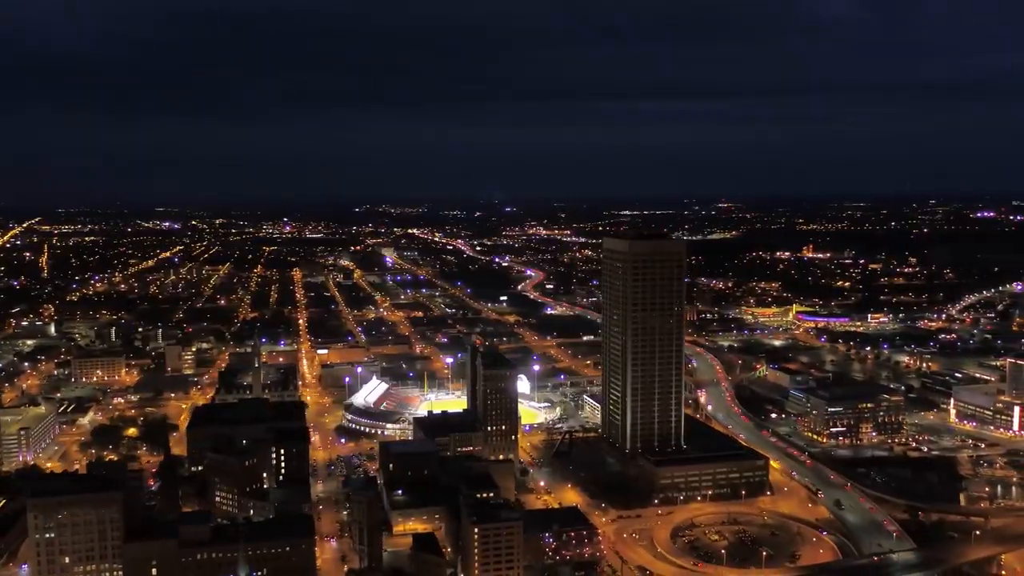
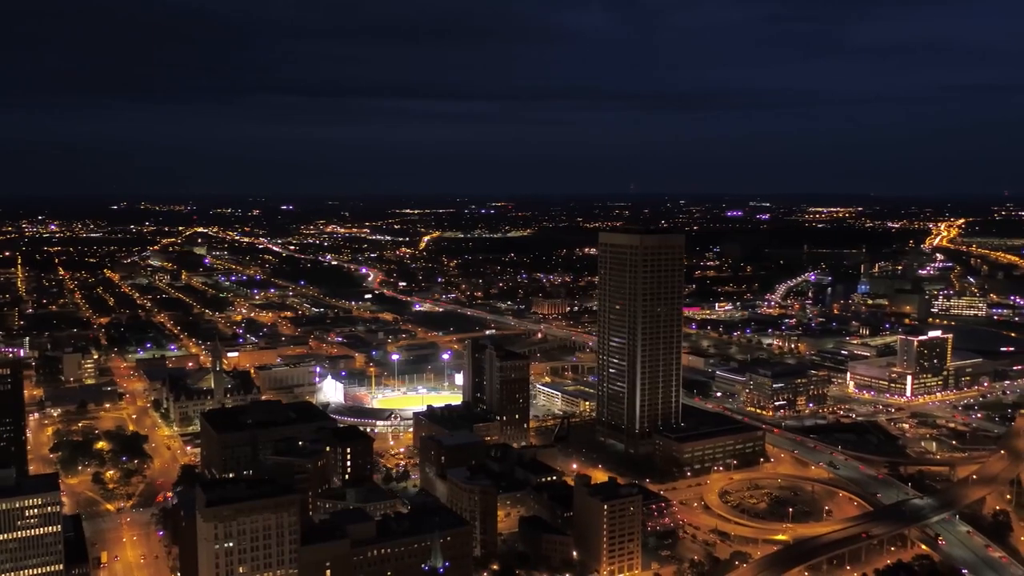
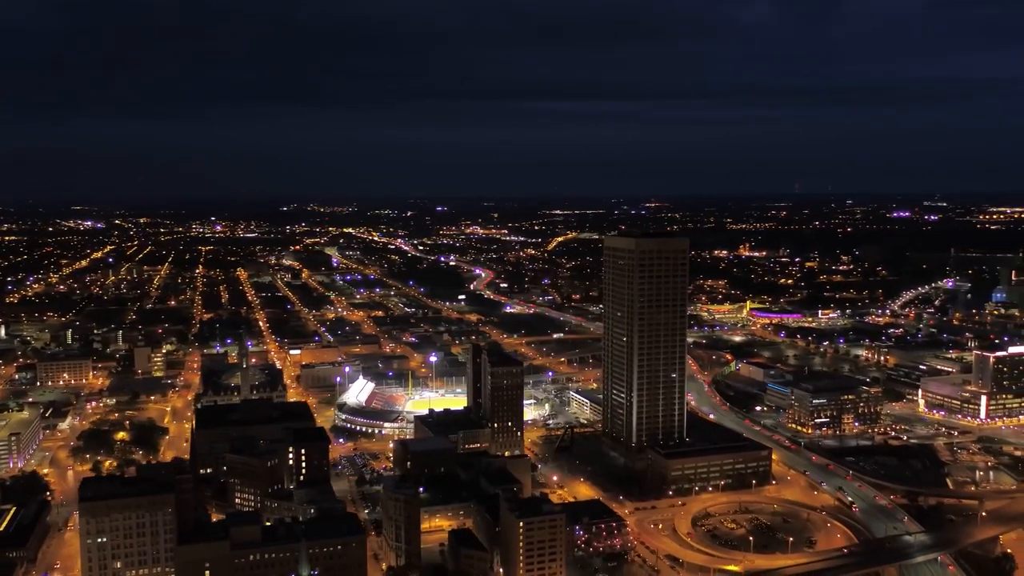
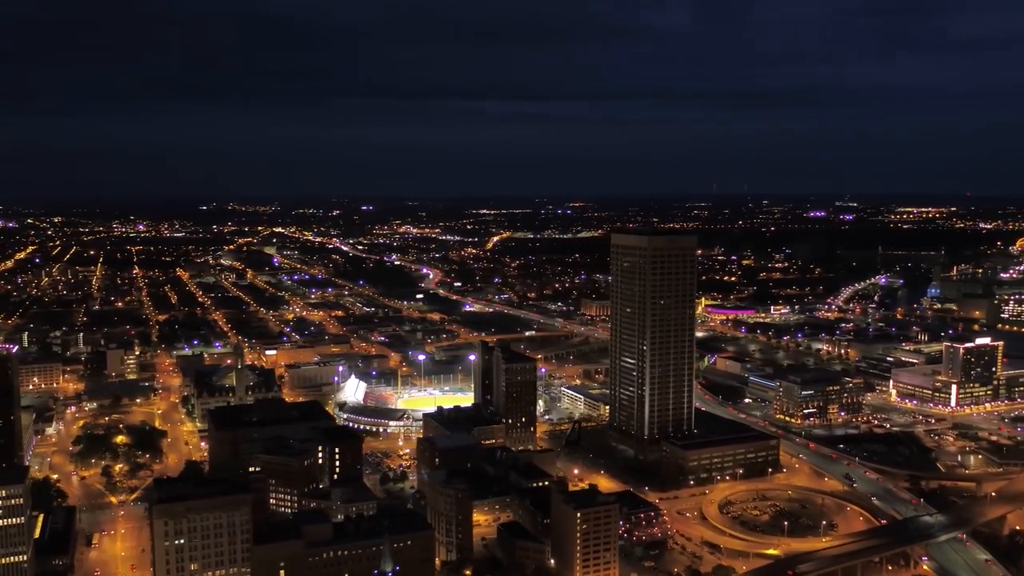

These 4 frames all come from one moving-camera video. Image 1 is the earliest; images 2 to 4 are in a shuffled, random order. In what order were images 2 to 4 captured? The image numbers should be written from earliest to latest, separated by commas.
3, 4, 2
